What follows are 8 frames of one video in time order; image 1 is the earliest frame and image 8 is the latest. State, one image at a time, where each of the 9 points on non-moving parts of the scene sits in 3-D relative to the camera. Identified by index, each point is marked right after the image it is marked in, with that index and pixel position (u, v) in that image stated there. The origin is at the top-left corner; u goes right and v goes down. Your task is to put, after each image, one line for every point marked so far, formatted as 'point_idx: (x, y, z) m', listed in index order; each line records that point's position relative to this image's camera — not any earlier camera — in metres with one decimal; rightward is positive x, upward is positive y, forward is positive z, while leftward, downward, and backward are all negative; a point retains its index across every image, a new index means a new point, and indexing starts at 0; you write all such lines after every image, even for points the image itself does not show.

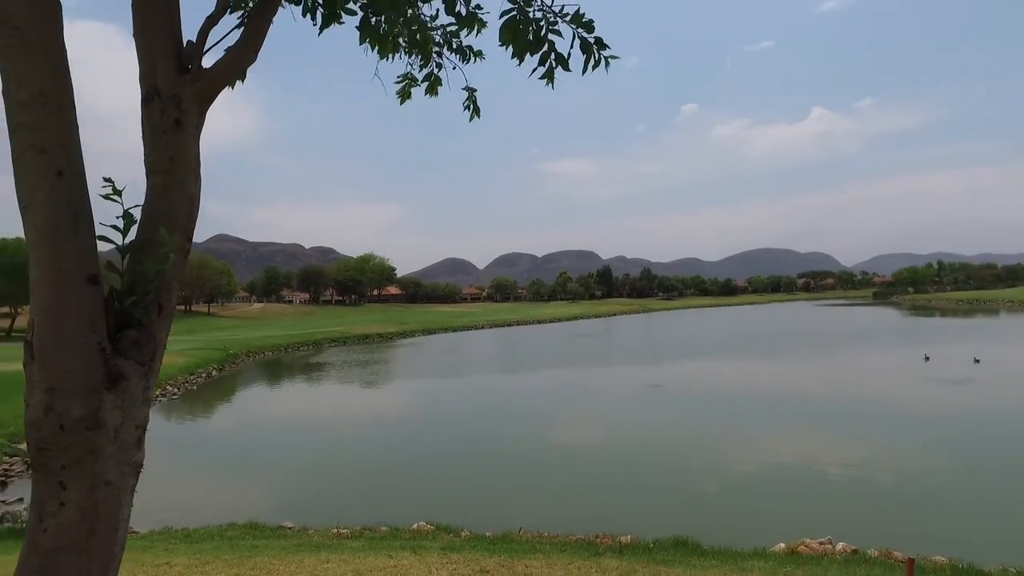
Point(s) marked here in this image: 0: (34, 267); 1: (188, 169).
0: (-1.5, +0.1, +2.1) m
1: (-1.2, +0.5, +2.5) m
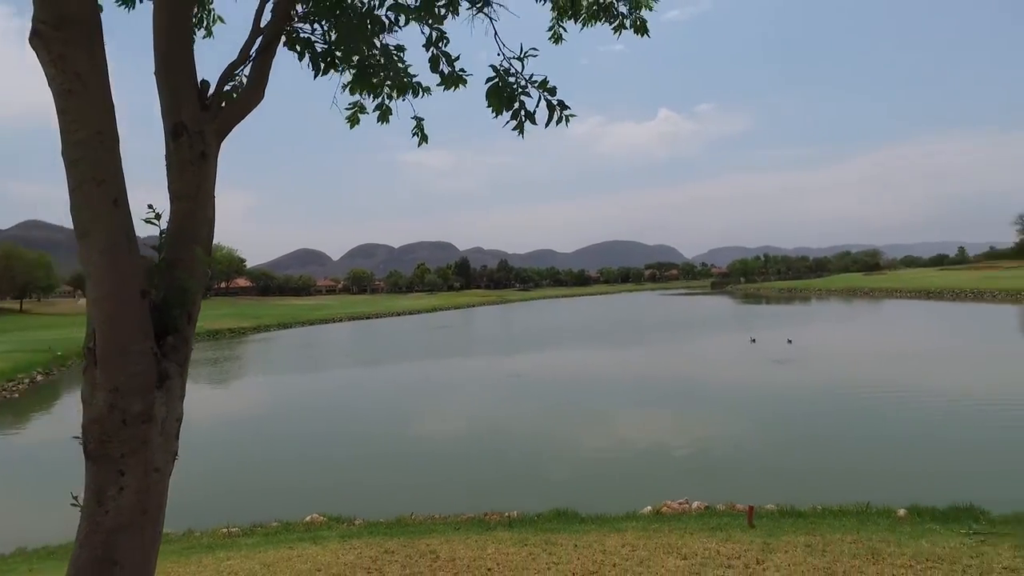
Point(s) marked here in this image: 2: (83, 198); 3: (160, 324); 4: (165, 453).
0: (-1.5, 0.0, +2.5) m
1: (-1.3, +0.4, +2.9) m
2: (-1.6, +0.3, +2.5) m
3: (-1.4, -0.1, +2.7) m
4: (-1.4, -0.7, +2.7) m
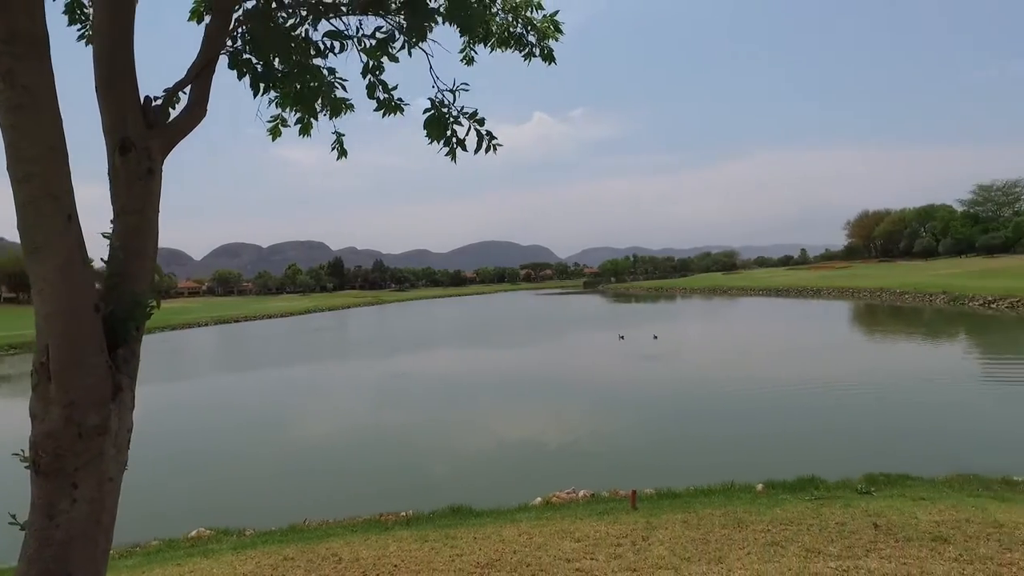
0: (-1.8, -0.1, +2.5) m
1: (-1.6, +0.3, +3.0) m
2: (-1.8, +0.3, +2.5) m
3: (-1.6, -0.2, +2.7) m
4: (-1.6, -0.7, +2.7) m
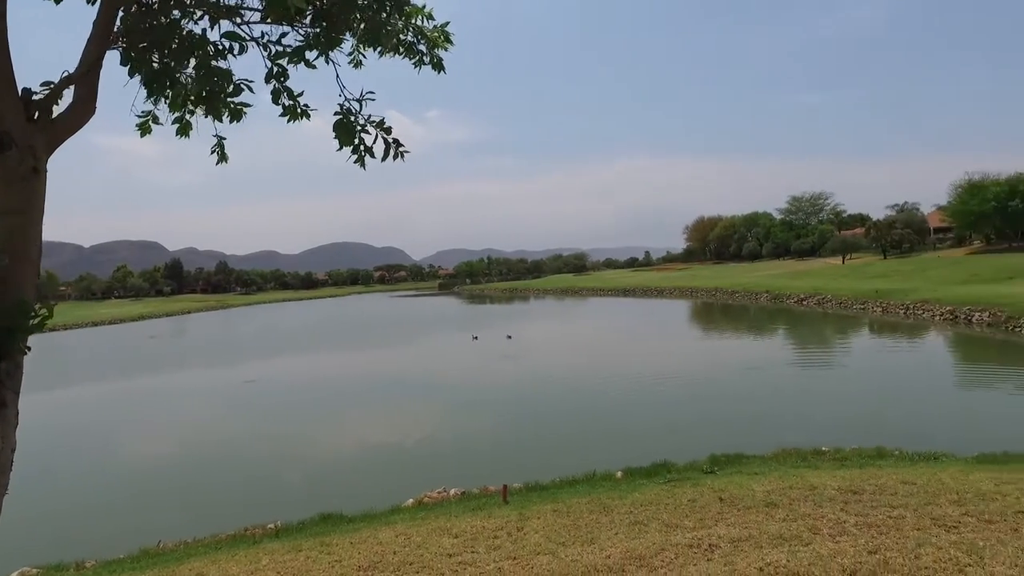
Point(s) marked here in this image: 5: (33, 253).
0: (-2.1, -0.1, +2.4) m
1: (-2.0, +0.3, +2.8) m
2: (-2.1, +0.2, +2.3) m
3: (-2.0, -0.2, +2.6) m
4: (-2.0, -0.8, +2.6) m
5: (-2.0, +0.1, +2.8) m
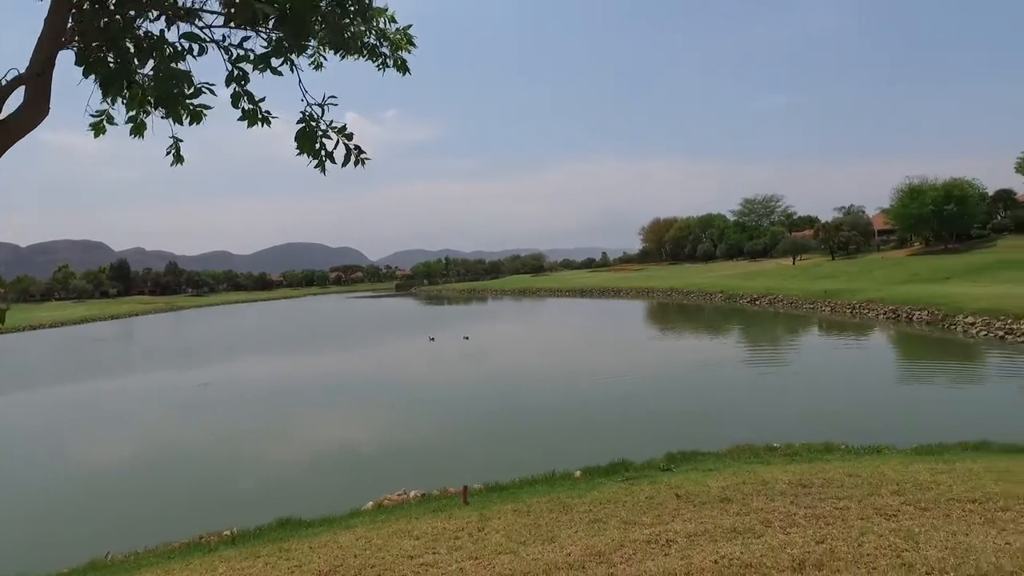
0: (-1.9, +0.4, +1.7) m
1: (-1.6, +0.8, +2.1) m
2: (-1.9, +0.7, +1.7) m
3: (-1.7, +0.3, +1.9) m
4: (-1.6, -0.2, +1.9) m
5: (-1.6, +0.7, +2.1) m
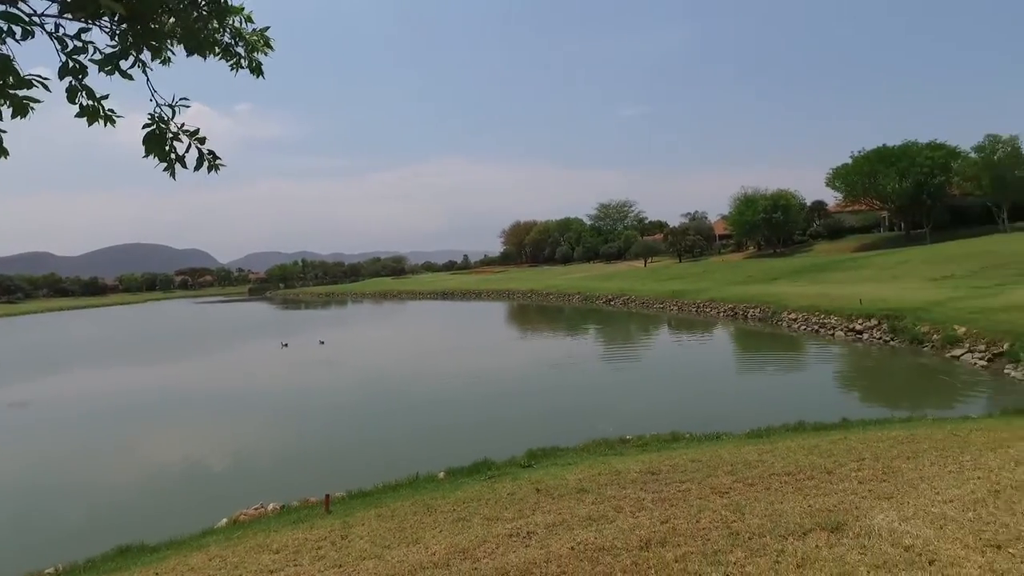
0: (-2.2, +0.4, +1.4) m
1: (-2.0, +0.8, +1.8) m
2: (-2.3, +0.7, +1.4) m
3: (-2.0, +0.2, +1.6) m
4: (-2.0, -0.3, +1.6) m
5: (-2.0, +0.6, +1.8) m
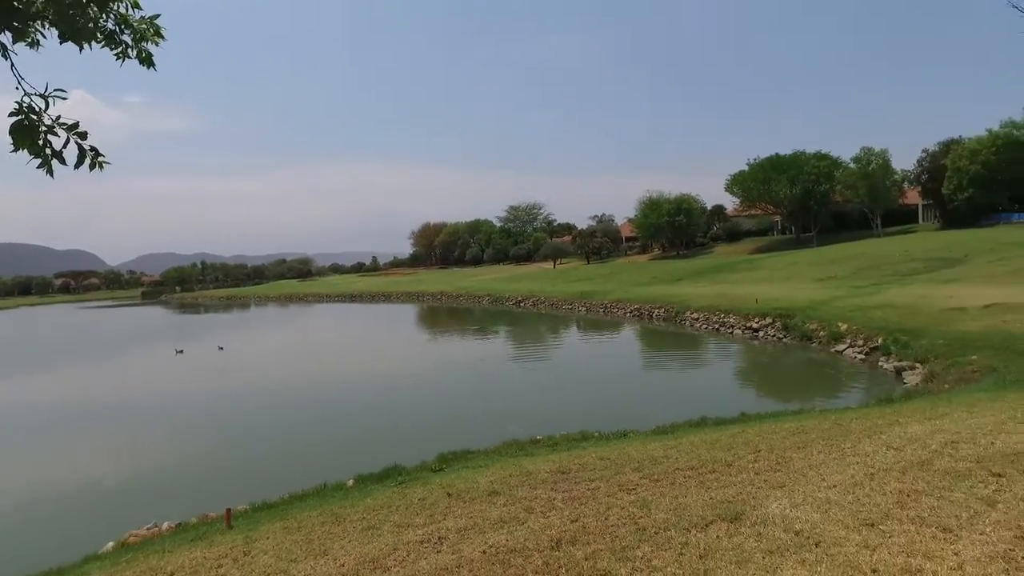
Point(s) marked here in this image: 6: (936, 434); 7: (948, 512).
0: (-2.4, +0.4, +1.1) m
1: (-2.2, +0.8, +1.5) m
2: (-2.4, +0.7, +1.0) m
3: (-2.2, +0.2, +1.3) m
4: (-2.2, -0.3, +1.3) m
5: (-2.2, +0.6, +1.5) m
6: (+6.0, -2.1, +9.5) m
7: (+4.3, -2.2, +6.6) m
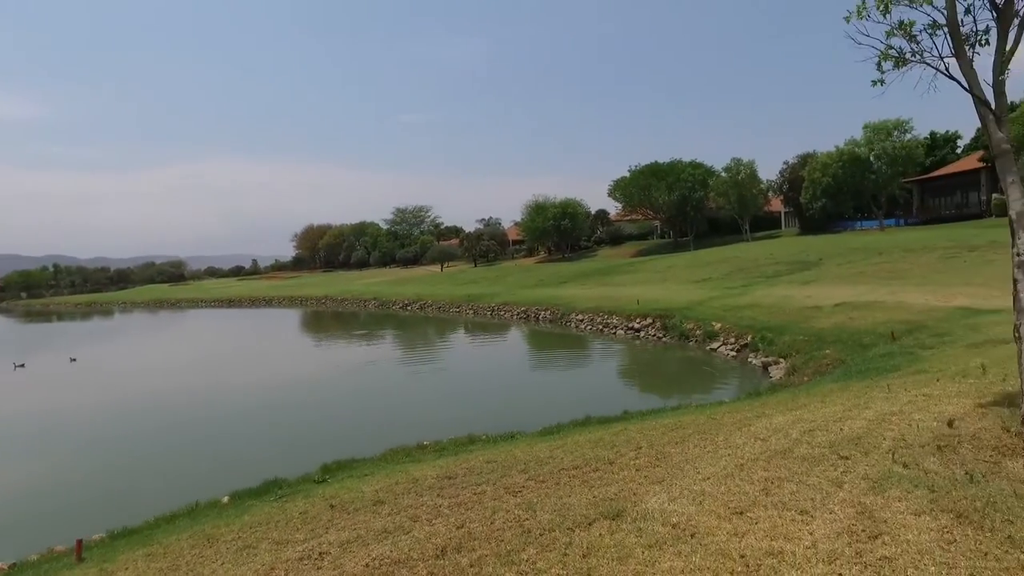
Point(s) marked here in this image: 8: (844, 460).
0: (-2.5, +0.3, +0.6) m
1: (-2.4, +0.8, +1.1) m
2: (-2.6, +0.7, +0.6) m
3: (-2.4, +0.2, +0.9) m
4: (-2.4, -0.3, +0.9) m
5: (-2.4, +0.6, +1.1) m
6: (+4.4, -2.1, +10.3) m
7: (+3.2, -2.2, +7.2) m
8: (+4.1, -2.1, +8.1) m
